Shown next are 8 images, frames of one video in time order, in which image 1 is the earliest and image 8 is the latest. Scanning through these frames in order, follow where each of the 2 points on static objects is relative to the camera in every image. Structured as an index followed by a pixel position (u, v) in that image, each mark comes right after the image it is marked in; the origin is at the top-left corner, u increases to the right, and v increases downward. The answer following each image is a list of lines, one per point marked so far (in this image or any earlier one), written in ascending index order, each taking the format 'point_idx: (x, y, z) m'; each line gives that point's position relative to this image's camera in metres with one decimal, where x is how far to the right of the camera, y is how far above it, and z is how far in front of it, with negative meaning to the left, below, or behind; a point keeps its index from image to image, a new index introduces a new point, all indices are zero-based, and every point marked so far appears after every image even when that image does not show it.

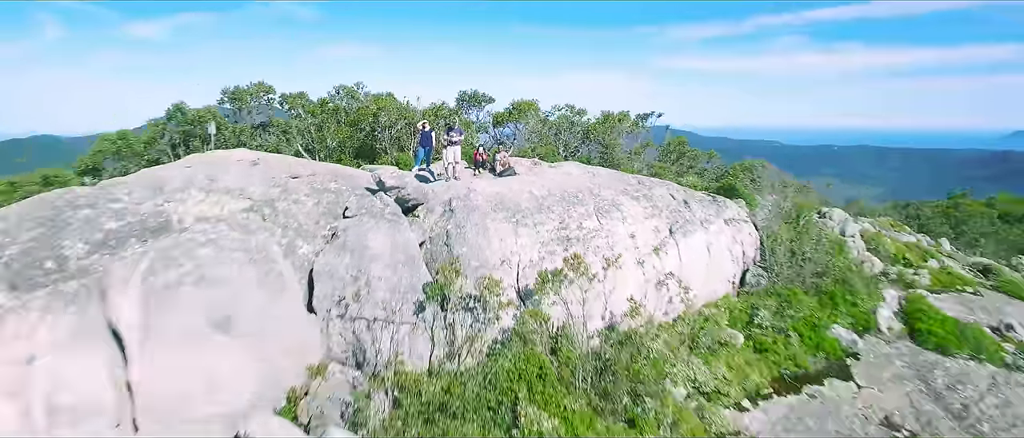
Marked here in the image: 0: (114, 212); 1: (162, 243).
0: (-4.2, +0.1, +7.2) m
1: (-3.3, -0.2, +6.4) m
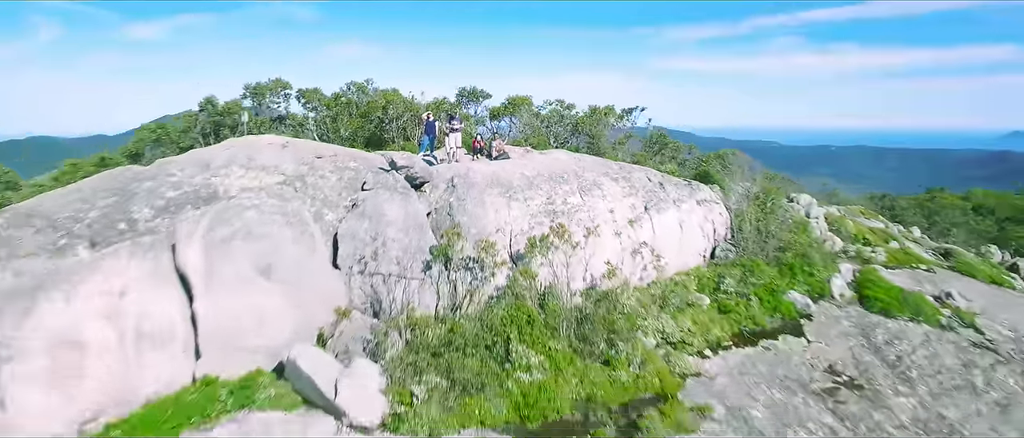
0: (-4.3, +0.4, +8.5) m
1: (-3.4, +0.2, +7.7) m
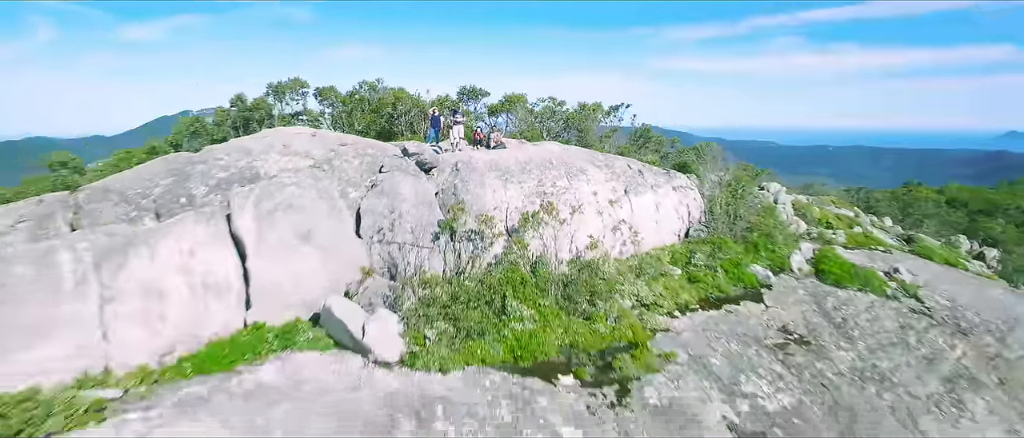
0: (-4.4, +0.8, +10.1) m
1: (-3.5, +0.5, +9.3) m
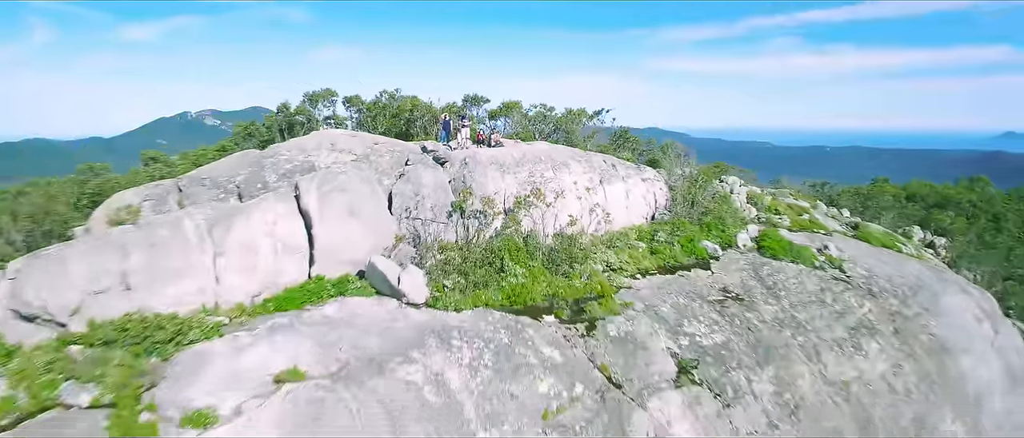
0: (-4.4, +1.1, +13.1) m
1: (-3.5, +0.9, +12.3) m
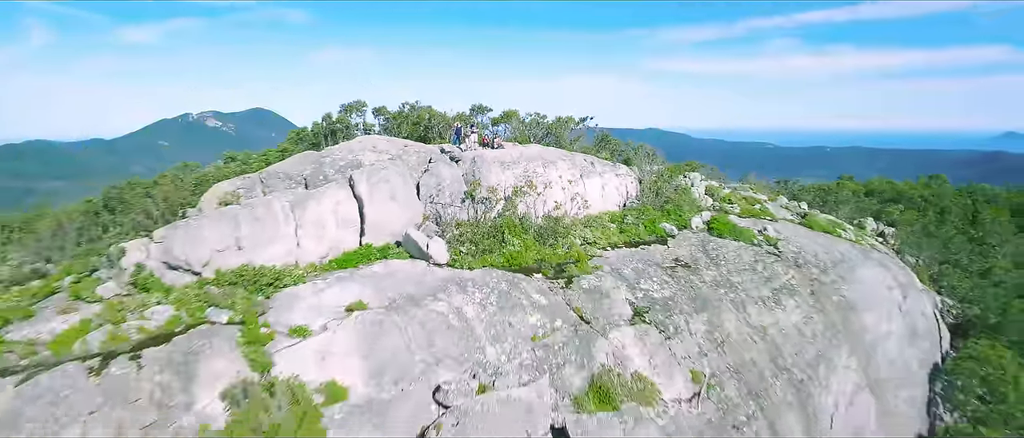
0: (-4.5, +1.5, +17.2) m
1: (-3.6, +1.2, +16.4) m
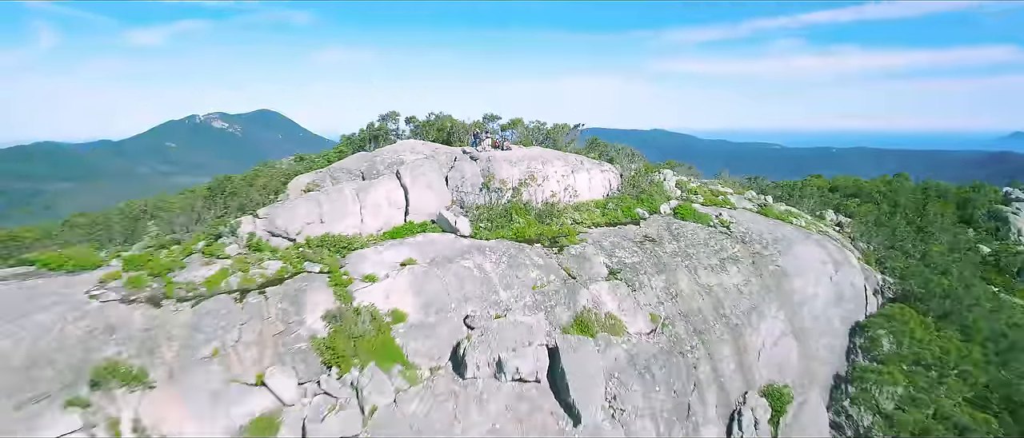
0: (-4.3, +2.0, +22.5) m
1: (-3.4, +1.8, +21.7) m
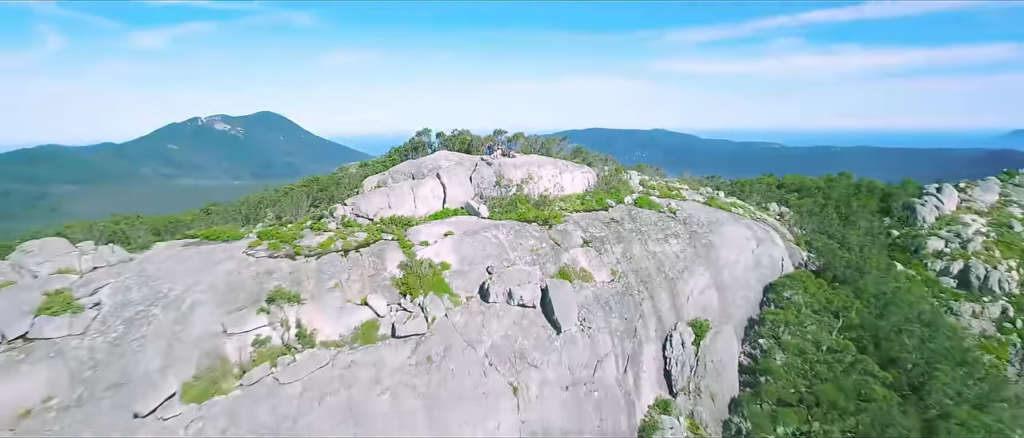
0: (-4.1, +2.6, +32.0) m
1: (-3.2, +2.3, +31.2) m
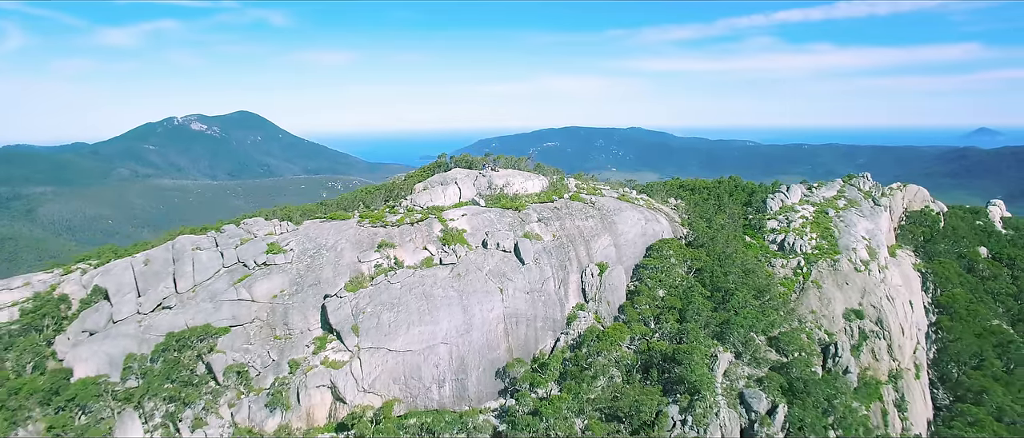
0: (-5.3, +3.5, +55.3) m
1: (-4.3, +3.3, +54.5) m
